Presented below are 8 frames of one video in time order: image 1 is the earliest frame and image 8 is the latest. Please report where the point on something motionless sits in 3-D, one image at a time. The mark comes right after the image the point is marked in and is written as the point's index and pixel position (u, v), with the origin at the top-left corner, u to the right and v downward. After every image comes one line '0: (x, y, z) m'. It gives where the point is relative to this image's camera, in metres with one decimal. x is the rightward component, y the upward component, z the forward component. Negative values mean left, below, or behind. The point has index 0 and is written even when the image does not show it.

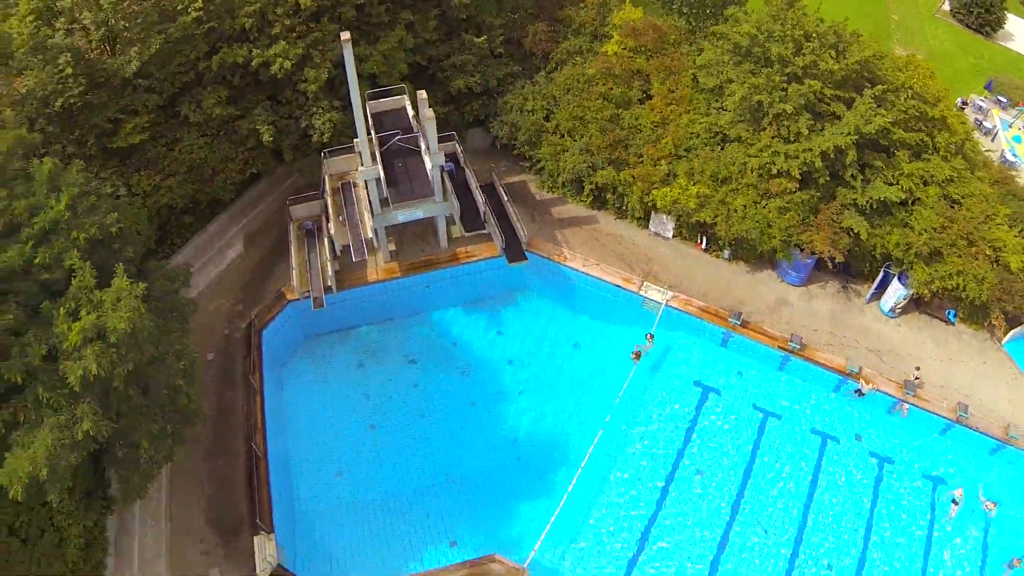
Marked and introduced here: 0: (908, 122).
0: (+7.4, +3.2, +15.0) m
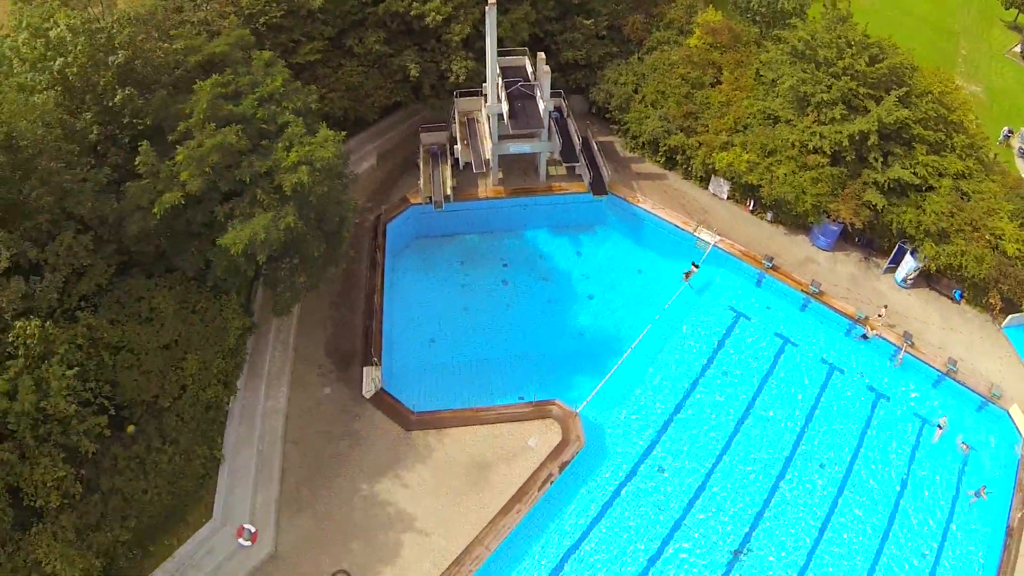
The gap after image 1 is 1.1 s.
0: (+9.6, +3.8, +18.4) m
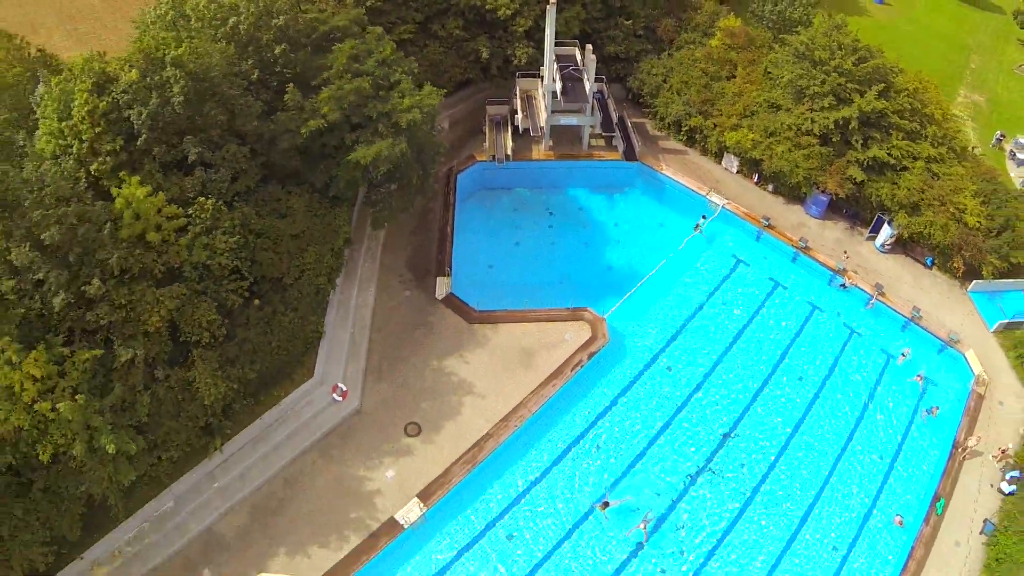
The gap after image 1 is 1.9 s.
0: (+11.0, +4.9, +22.3) m
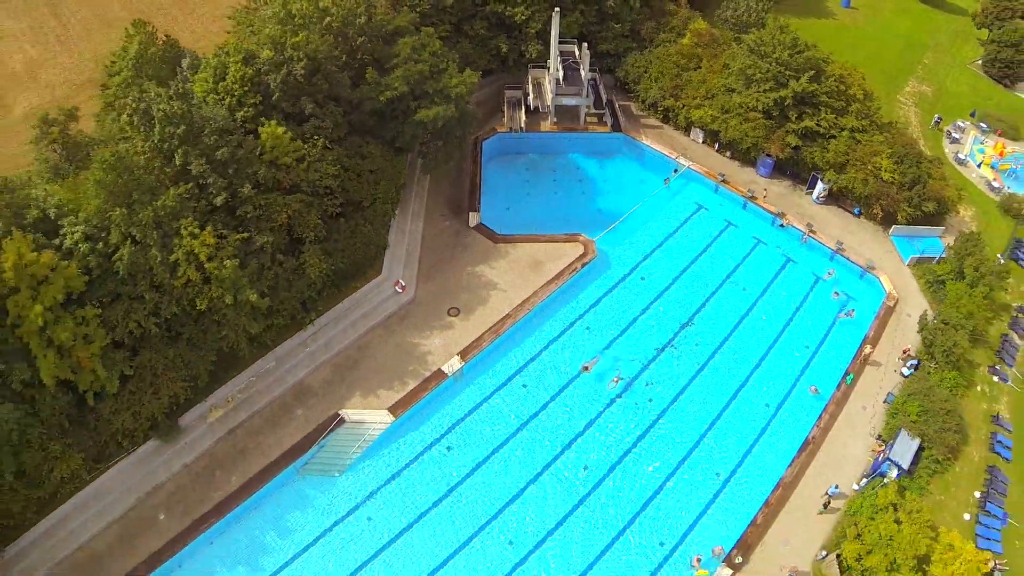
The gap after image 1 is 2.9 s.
0: (+11.5, +6.9, +28.4) m
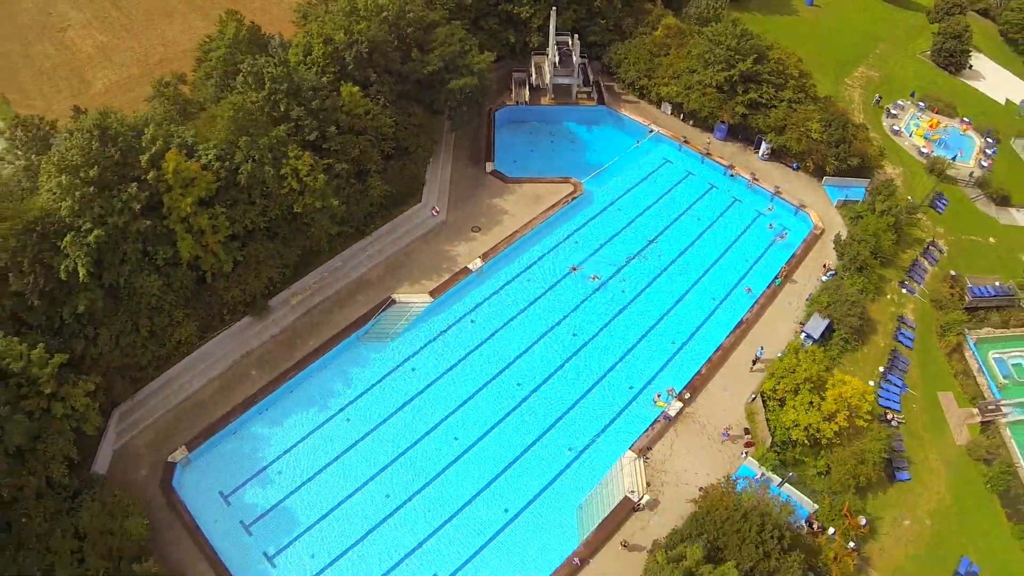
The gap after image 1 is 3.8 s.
0: (+11.7, +9.7, +35.8) m
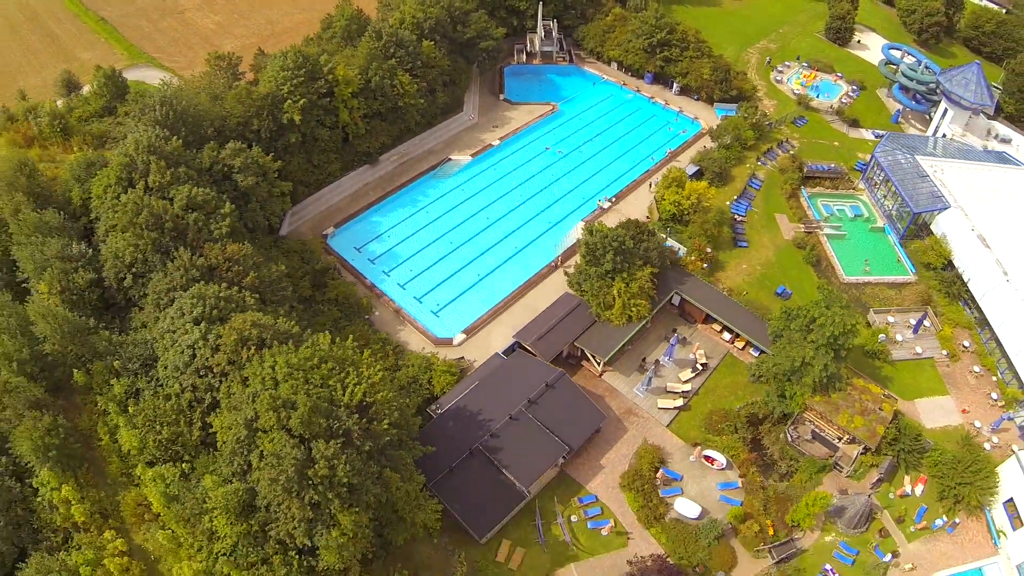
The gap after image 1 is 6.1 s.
0: (+12.0, +17.9, +57.3) m
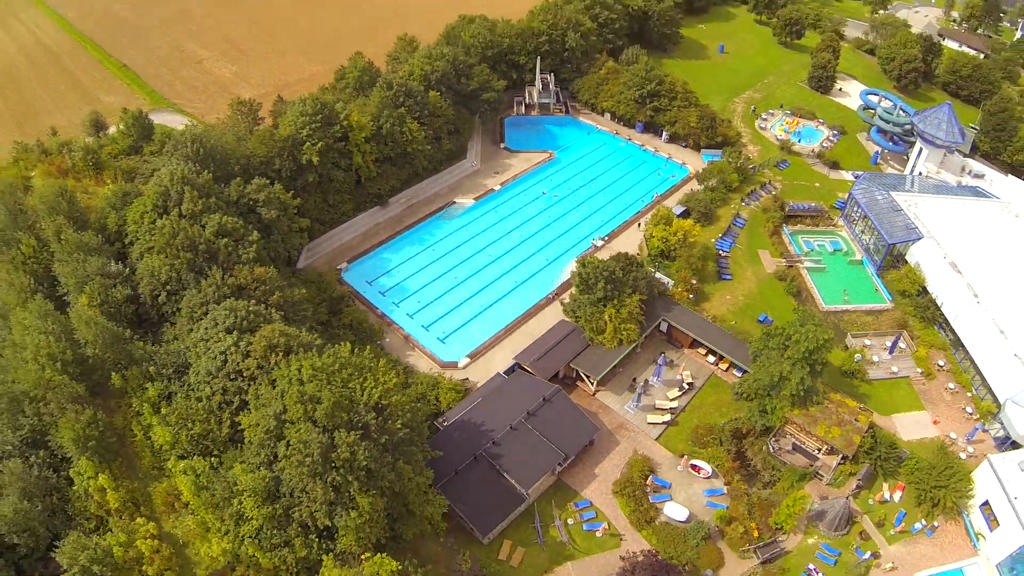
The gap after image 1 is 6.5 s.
0: (+12.0, +15.1, +61.3) m
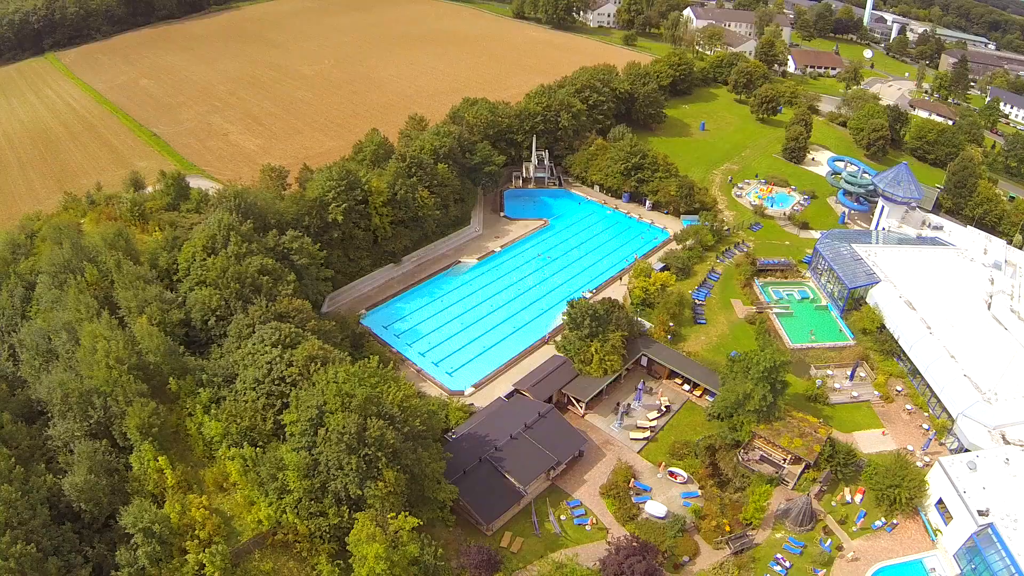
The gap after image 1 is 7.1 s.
0: (+11.9, +10.5, +68.6) m
